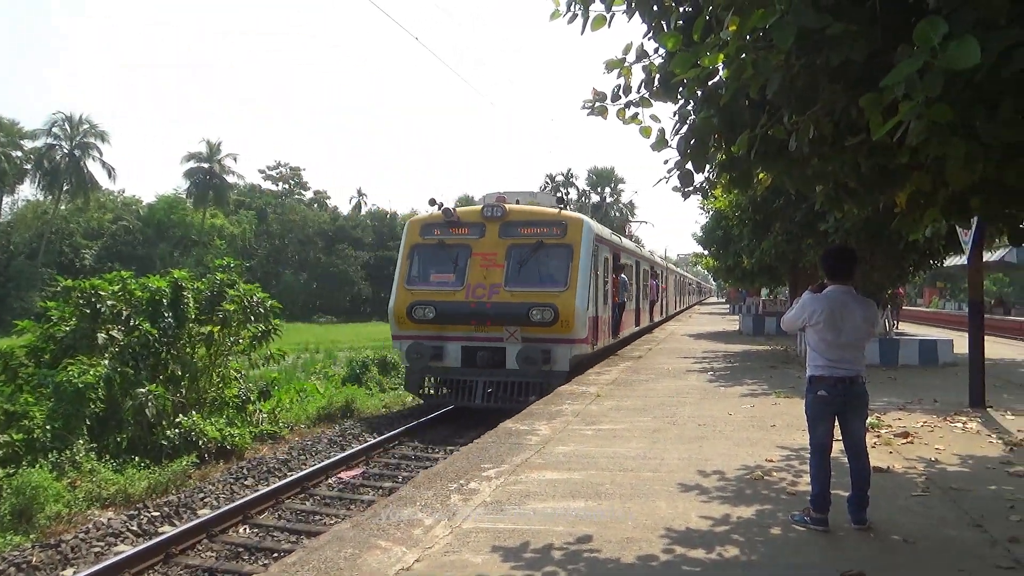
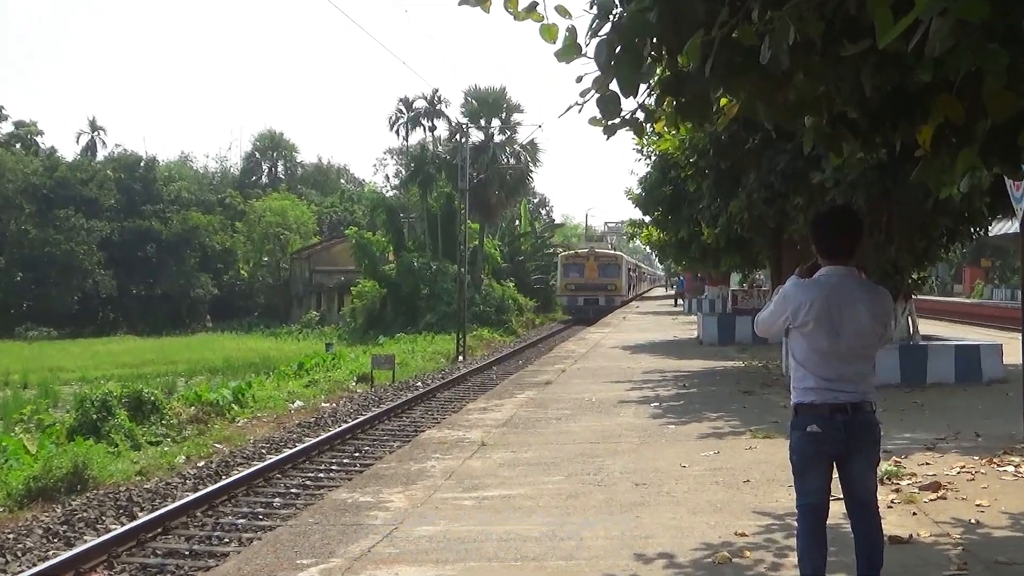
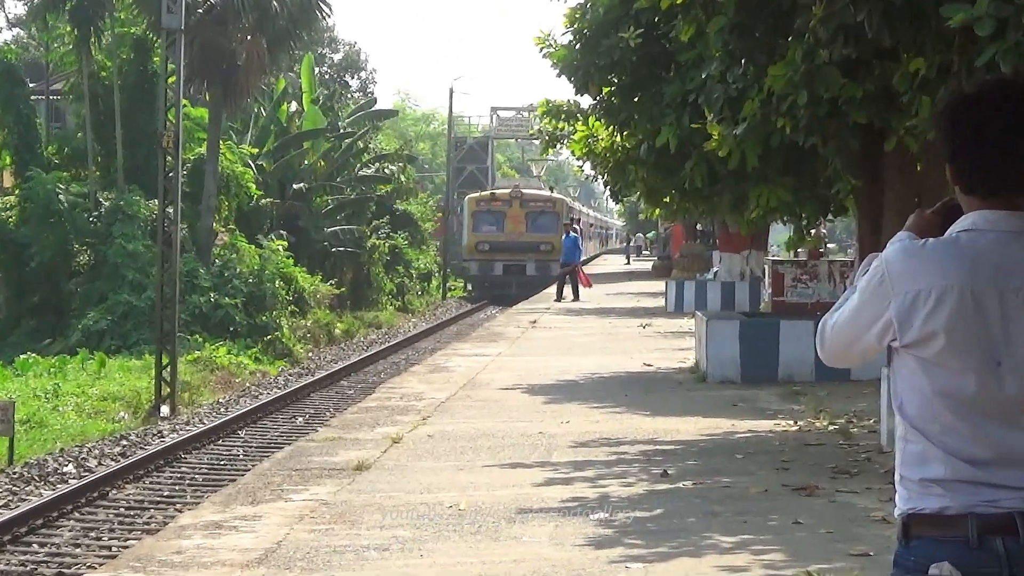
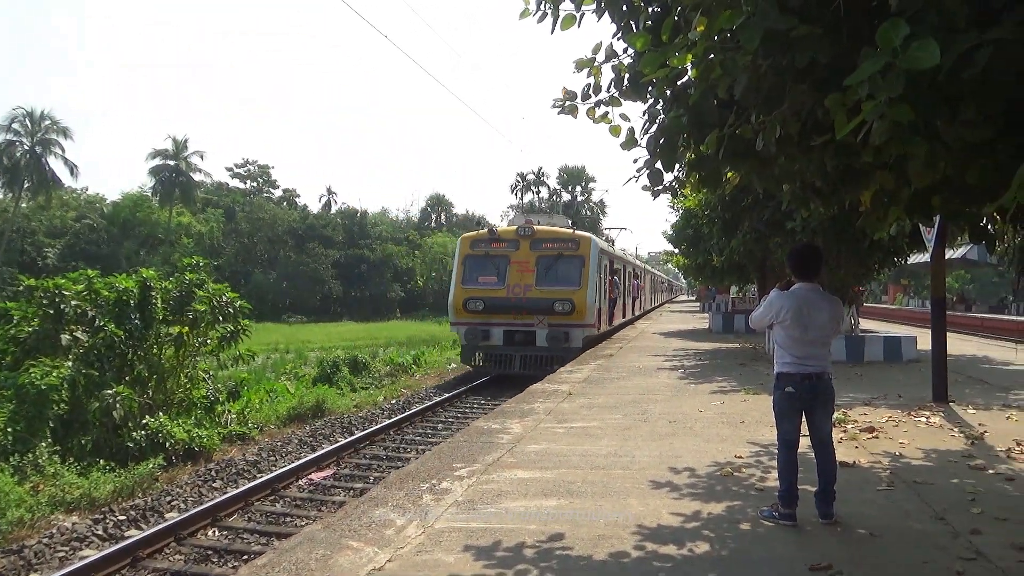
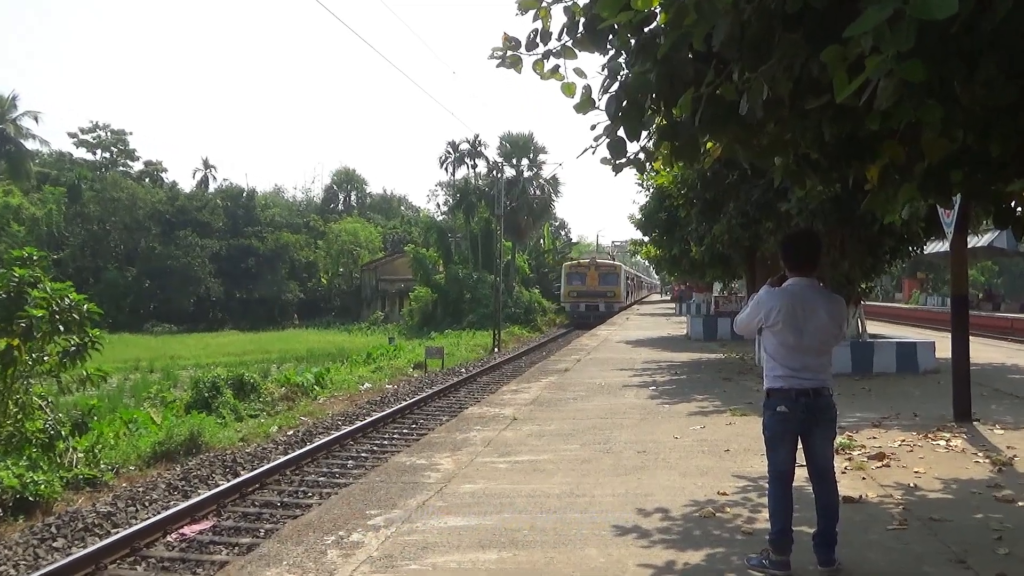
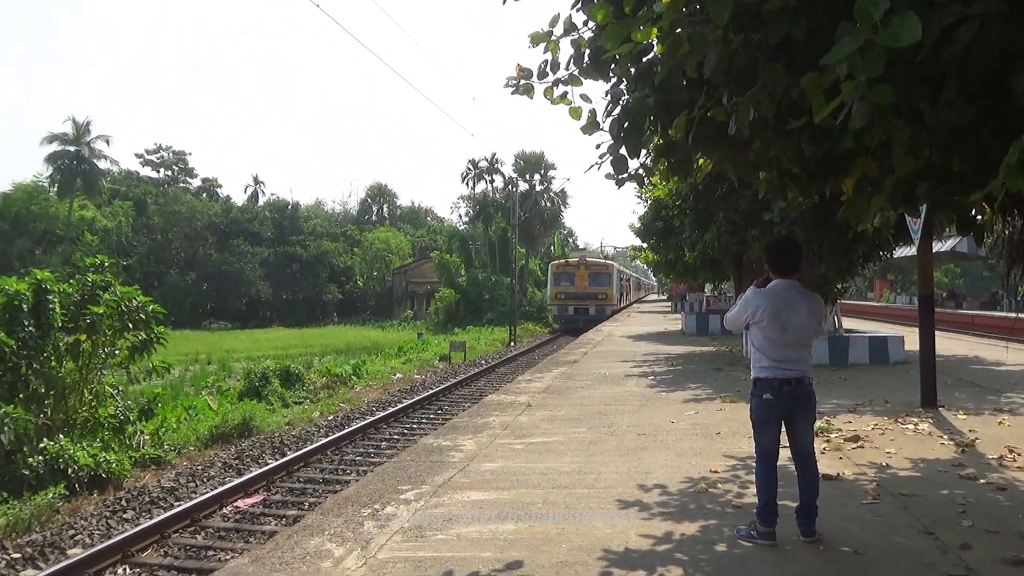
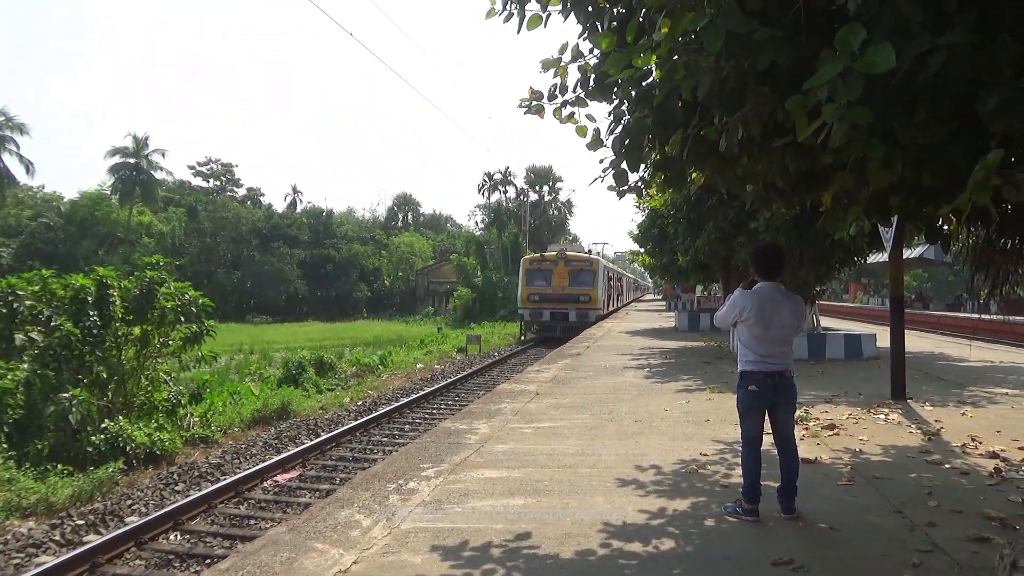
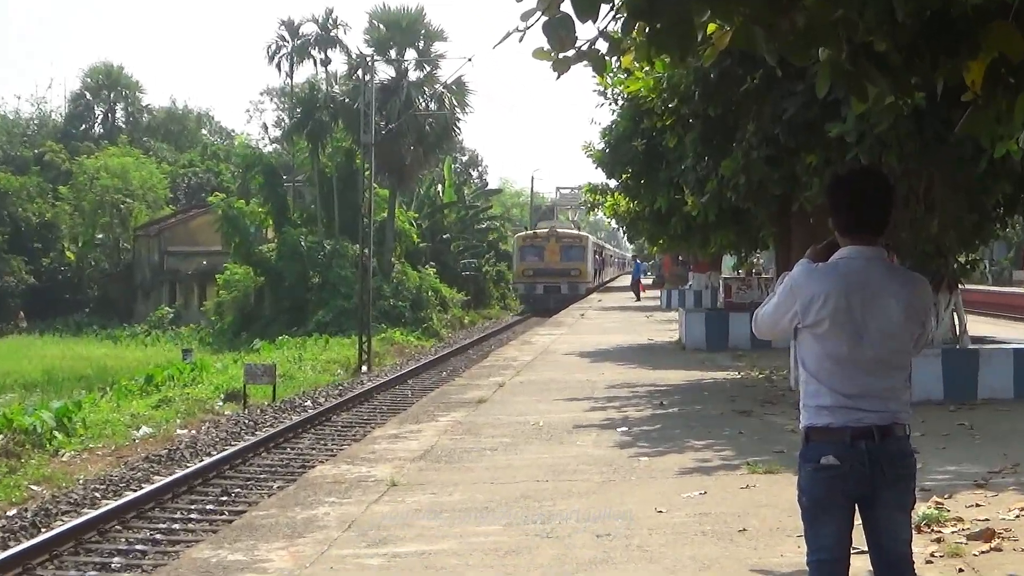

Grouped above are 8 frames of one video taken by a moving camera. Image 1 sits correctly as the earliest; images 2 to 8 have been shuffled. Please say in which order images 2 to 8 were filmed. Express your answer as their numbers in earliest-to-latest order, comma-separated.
4, 7, 6, 5, 2, 8, 3
